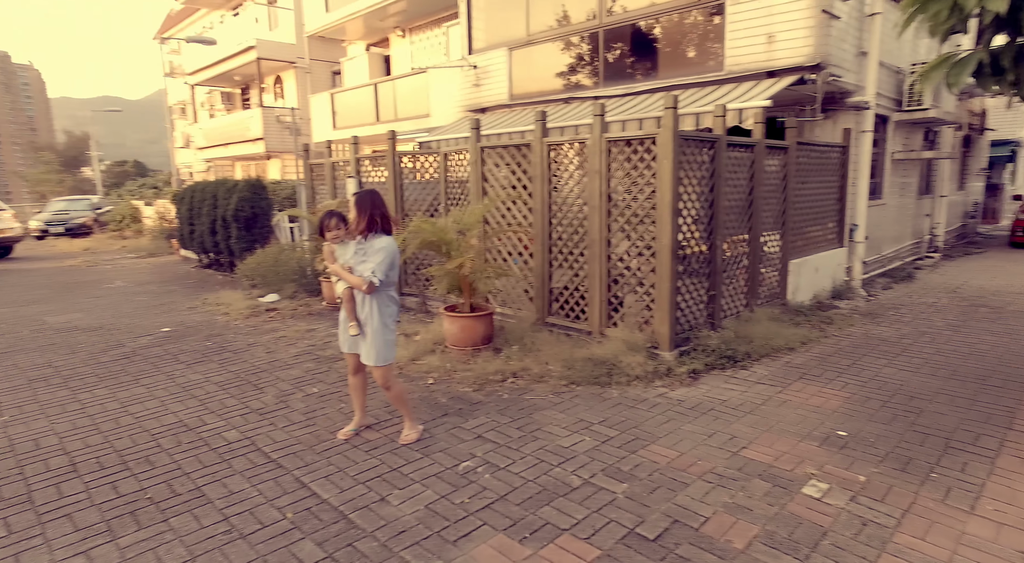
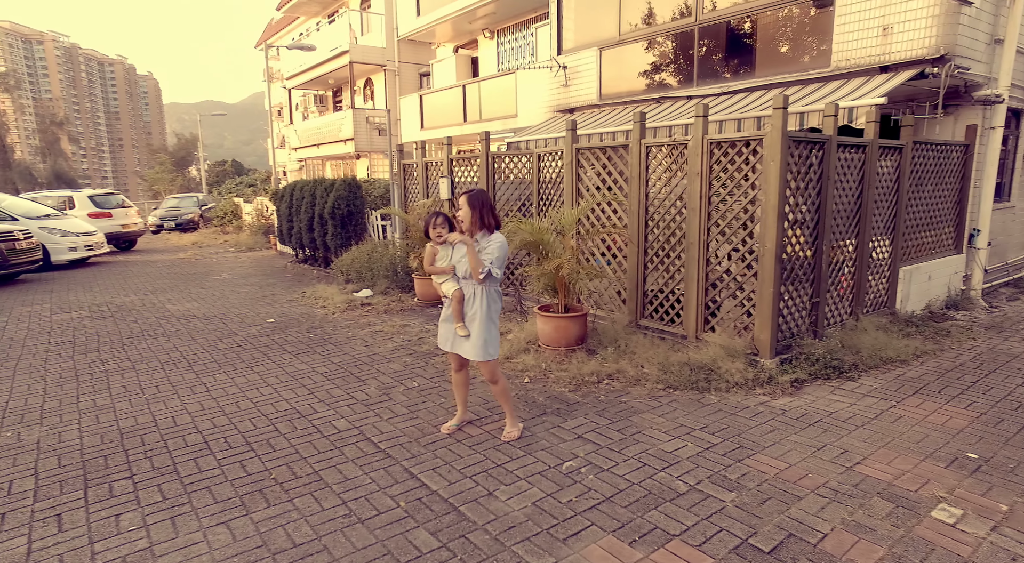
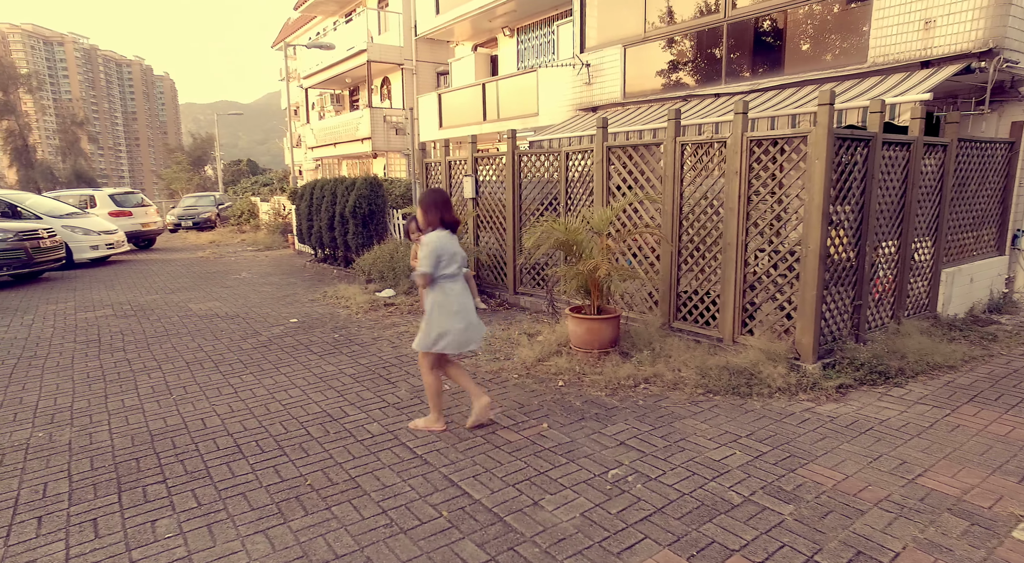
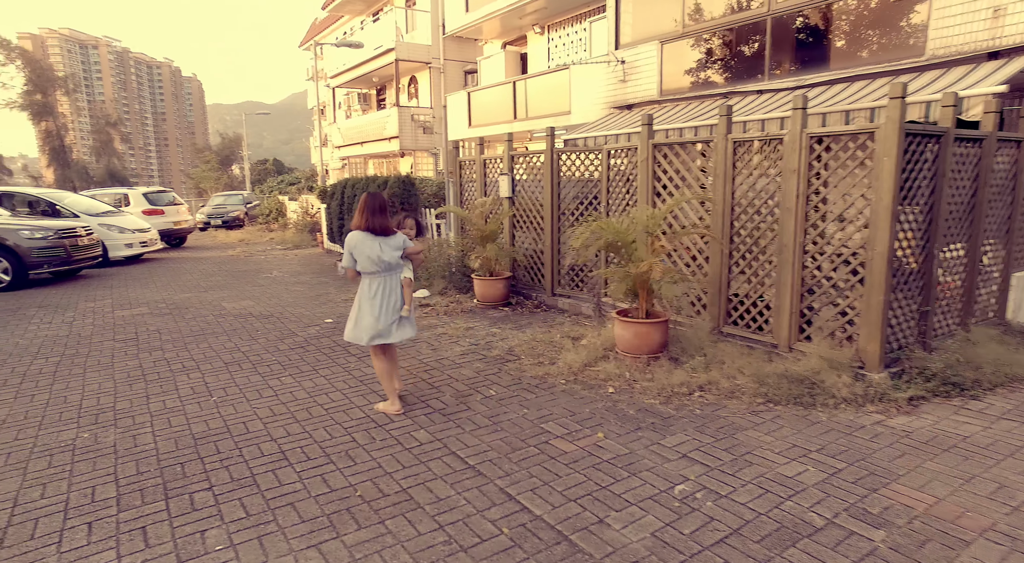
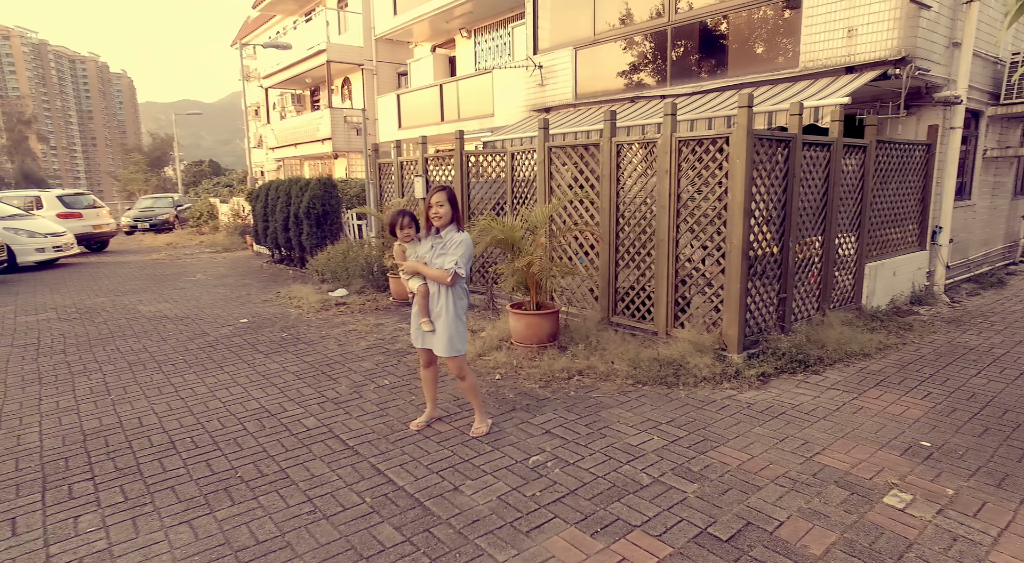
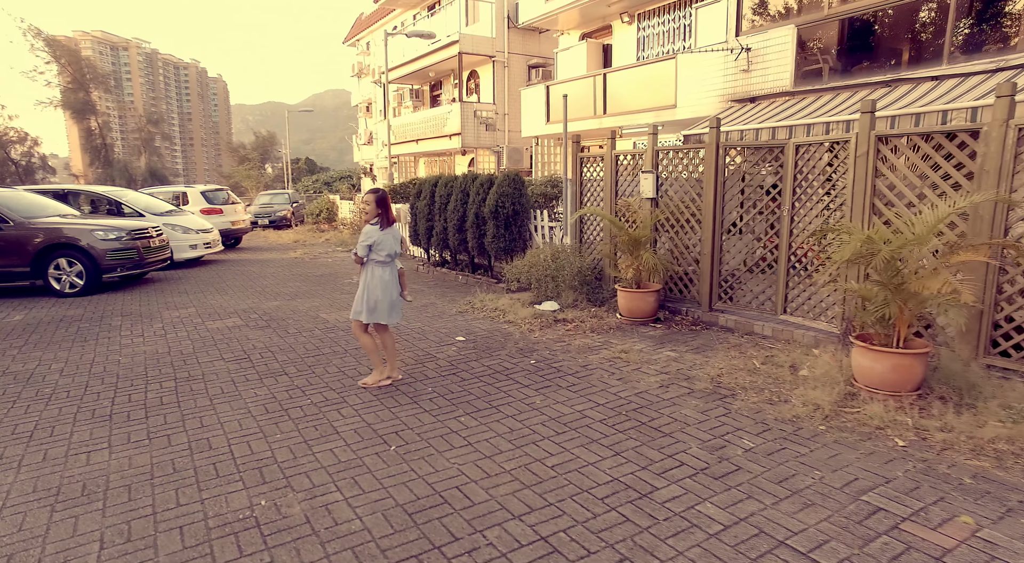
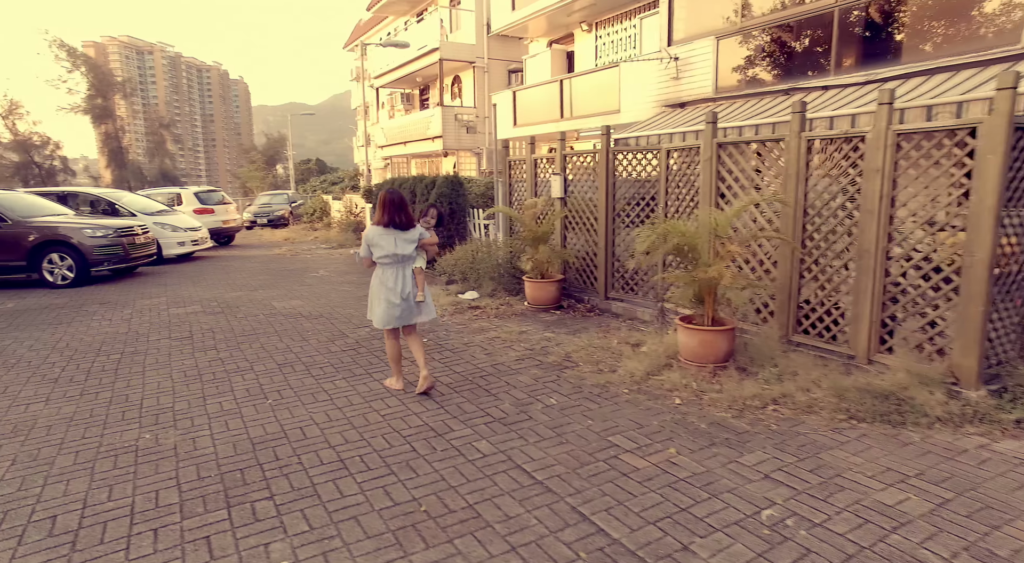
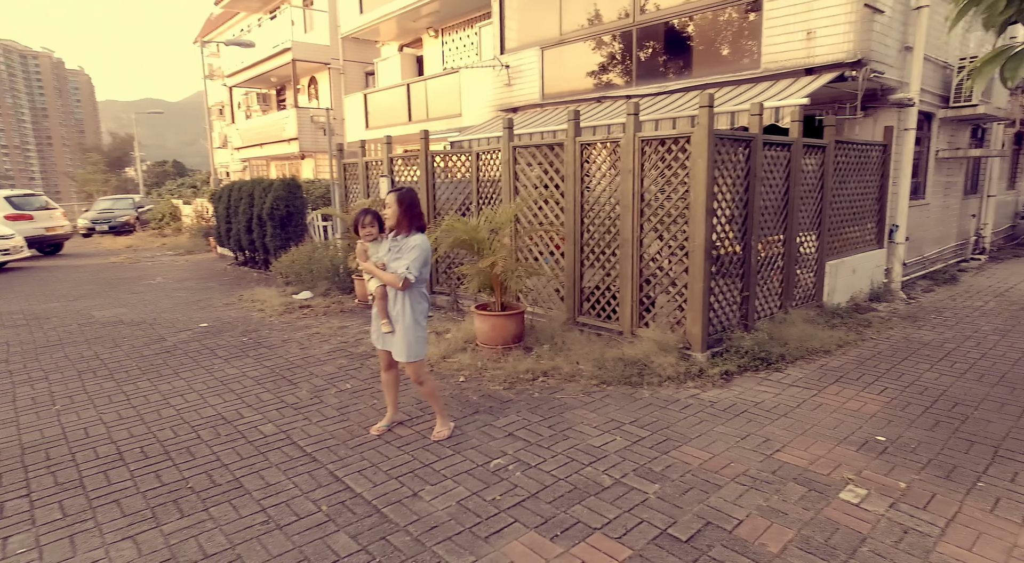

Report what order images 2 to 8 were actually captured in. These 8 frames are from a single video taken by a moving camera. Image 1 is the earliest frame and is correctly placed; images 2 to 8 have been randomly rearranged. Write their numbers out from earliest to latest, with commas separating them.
8, 5, 2, 3, 4, 7, 6
